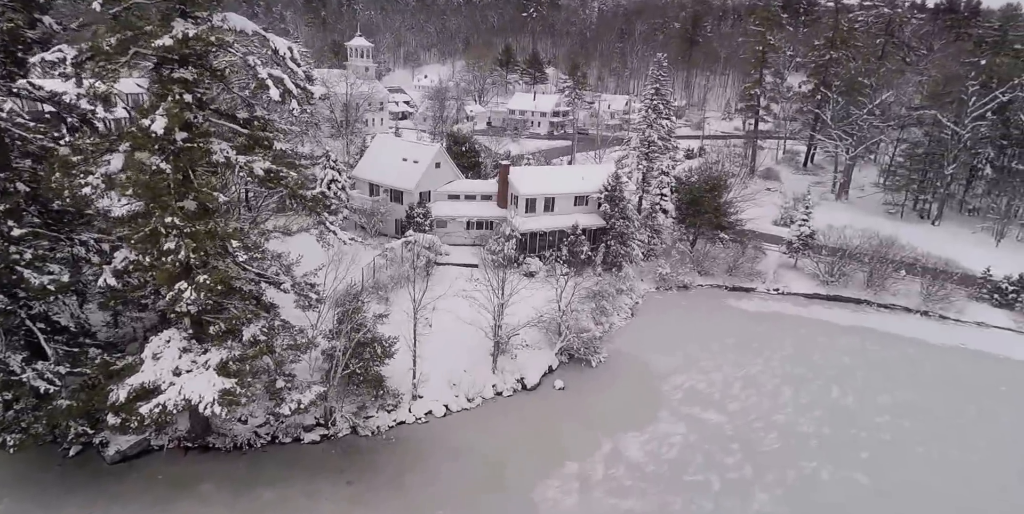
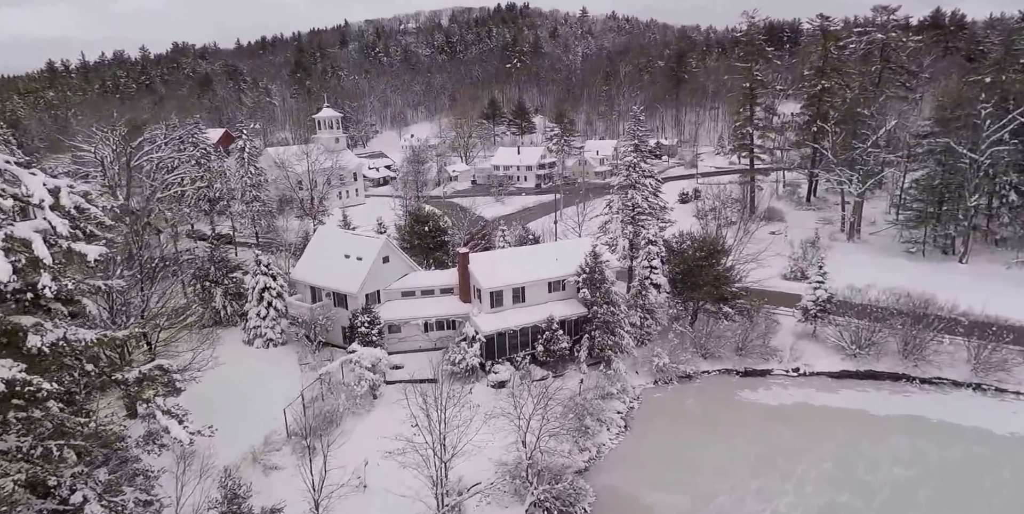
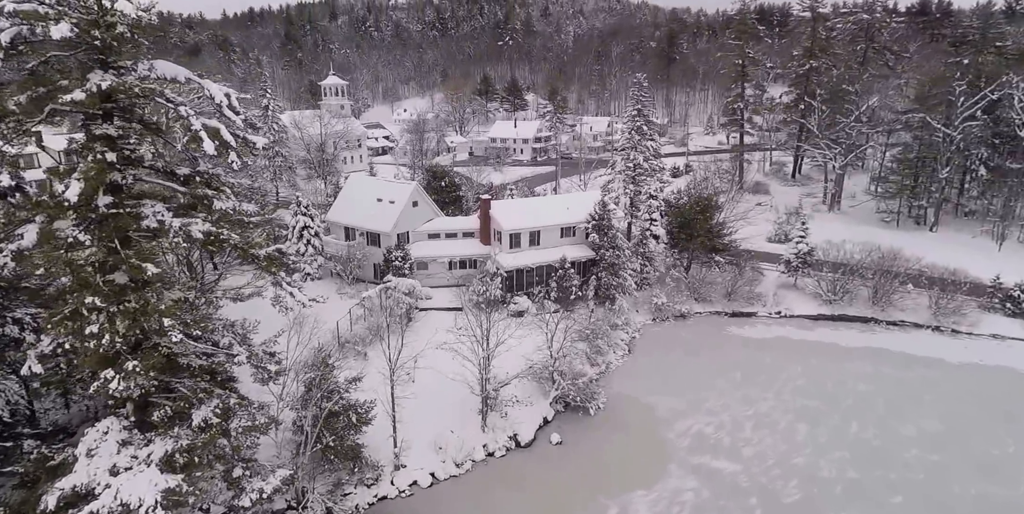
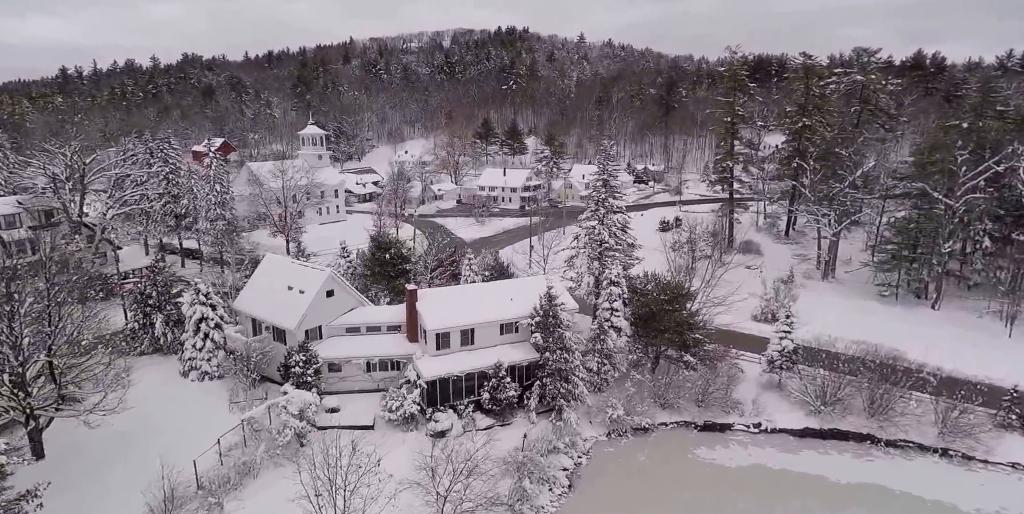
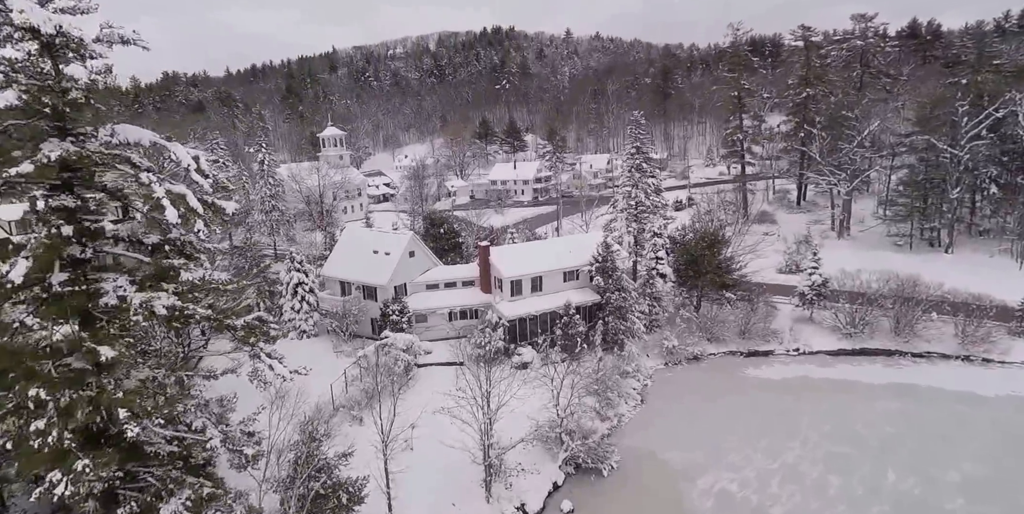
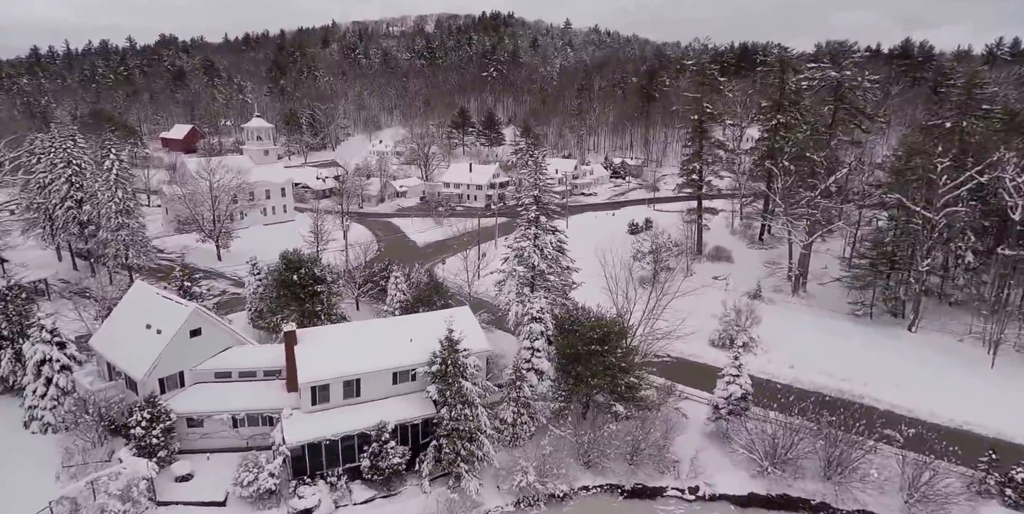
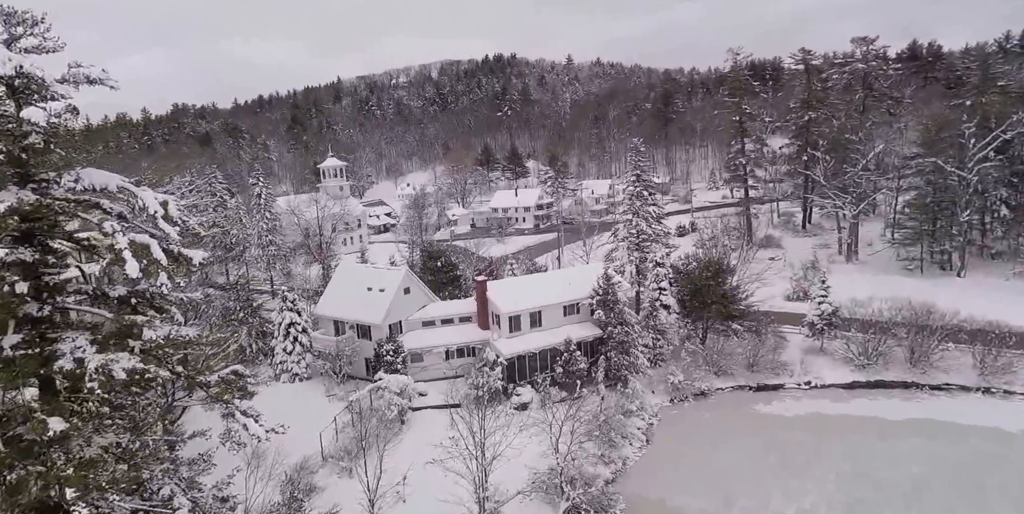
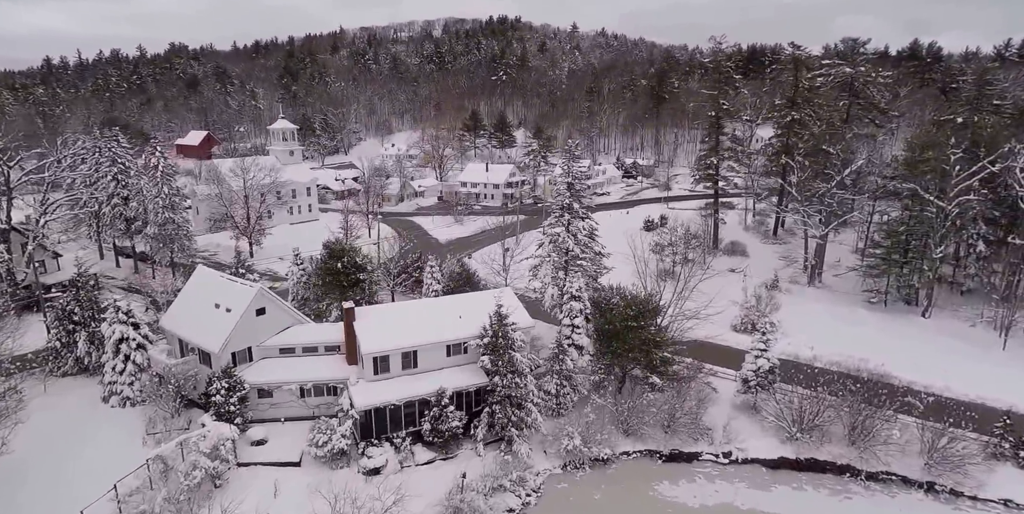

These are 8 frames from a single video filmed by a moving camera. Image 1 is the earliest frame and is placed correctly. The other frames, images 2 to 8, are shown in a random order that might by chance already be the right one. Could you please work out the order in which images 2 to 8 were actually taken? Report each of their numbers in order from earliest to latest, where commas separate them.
3, 5, 7, 2, 4, 8, 6
